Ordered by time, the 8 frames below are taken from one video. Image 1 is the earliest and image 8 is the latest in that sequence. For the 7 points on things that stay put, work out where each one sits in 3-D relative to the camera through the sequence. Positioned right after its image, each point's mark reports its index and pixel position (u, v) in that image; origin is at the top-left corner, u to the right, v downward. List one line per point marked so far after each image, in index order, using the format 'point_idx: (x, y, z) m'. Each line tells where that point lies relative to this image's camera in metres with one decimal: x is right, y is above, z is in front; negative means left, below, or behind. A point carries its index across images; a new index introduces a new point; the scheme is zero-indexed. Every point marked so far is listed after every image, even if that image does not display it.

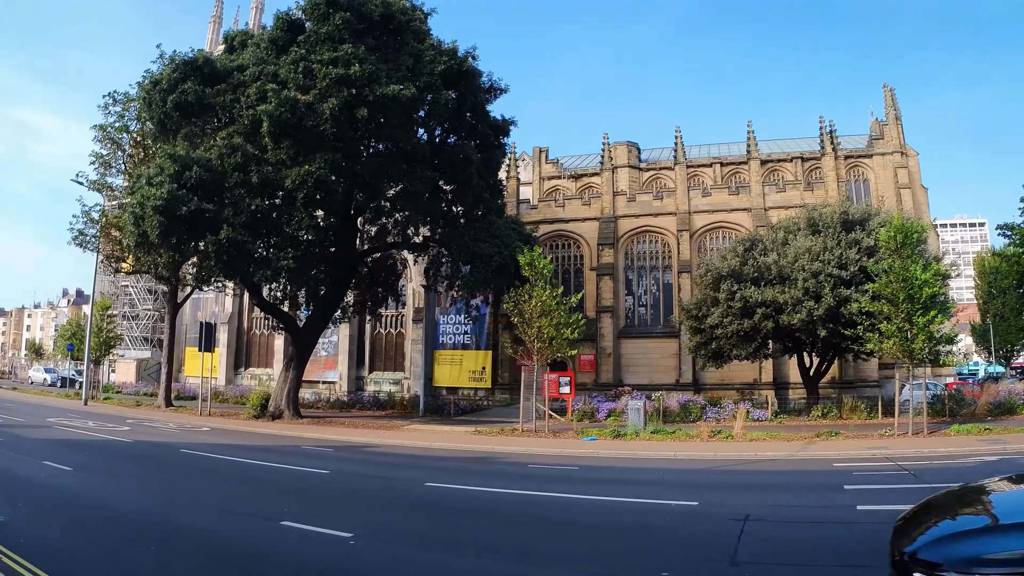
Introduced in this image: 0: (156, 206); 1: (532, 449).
0: (-10.6, +2.4, +19.1) m
1: (+0.3, -4.3, +18.0) m
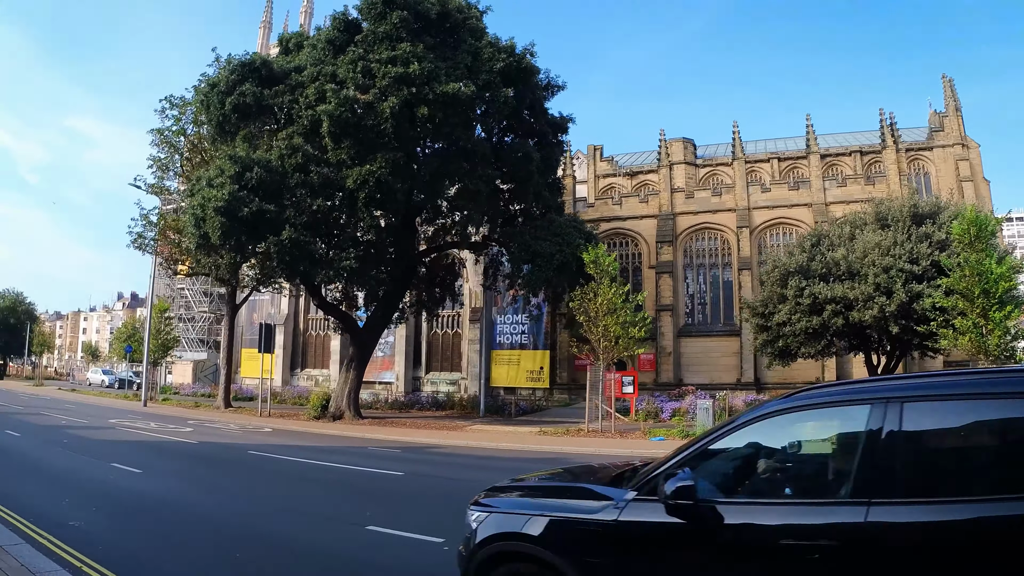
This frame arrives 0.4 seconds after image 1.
0: (-8.7, +2.4, +19.1) m
1: (+2.2, -4.3, +17.6) m
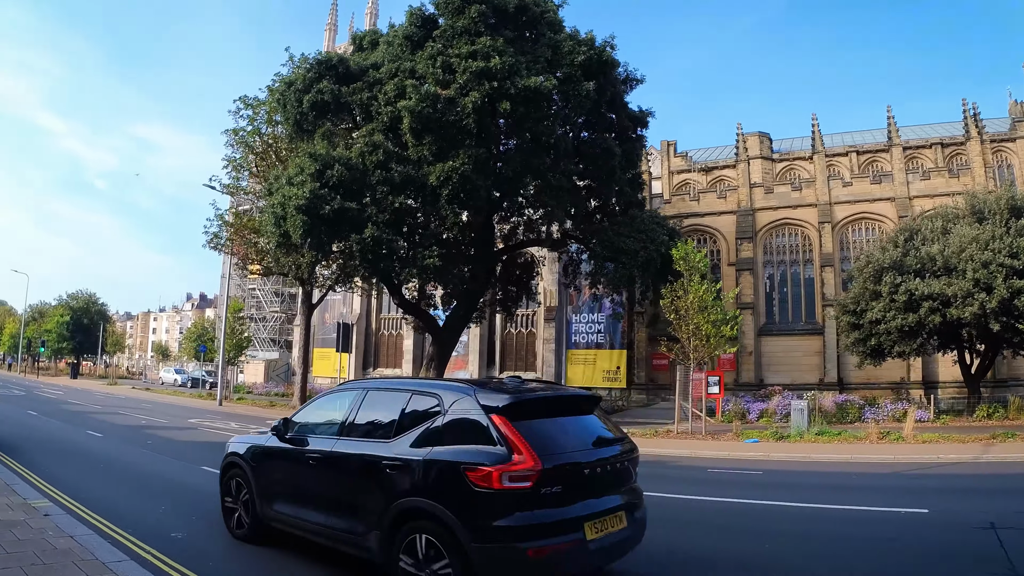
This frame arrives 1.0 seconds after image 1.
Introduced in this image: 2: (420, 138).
0: (-6.2, +2.5, +19.0) m
1: (+4.7, -4.2, +17.0) m
2: (-2.8, +4.6, +19.8) m
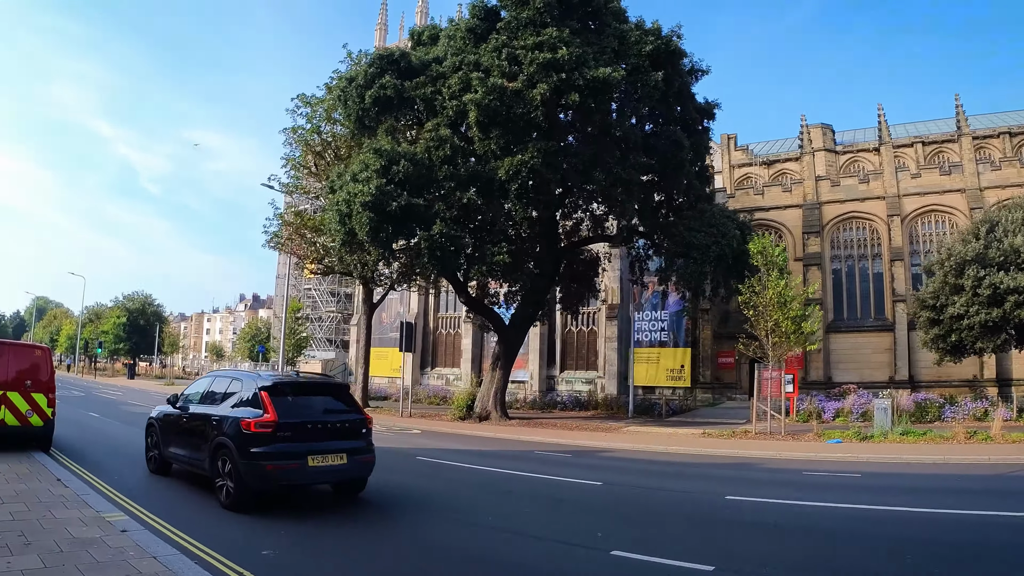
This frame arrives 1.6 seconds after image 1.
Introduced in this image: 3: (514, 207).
0: (-4.1, +2.5, +18.8) m
1: (+6.7, -4.0, +16.5) m
2: (-0.7, +4.7, +19.5) m
3: (0.0, +2.4, +19.1) m
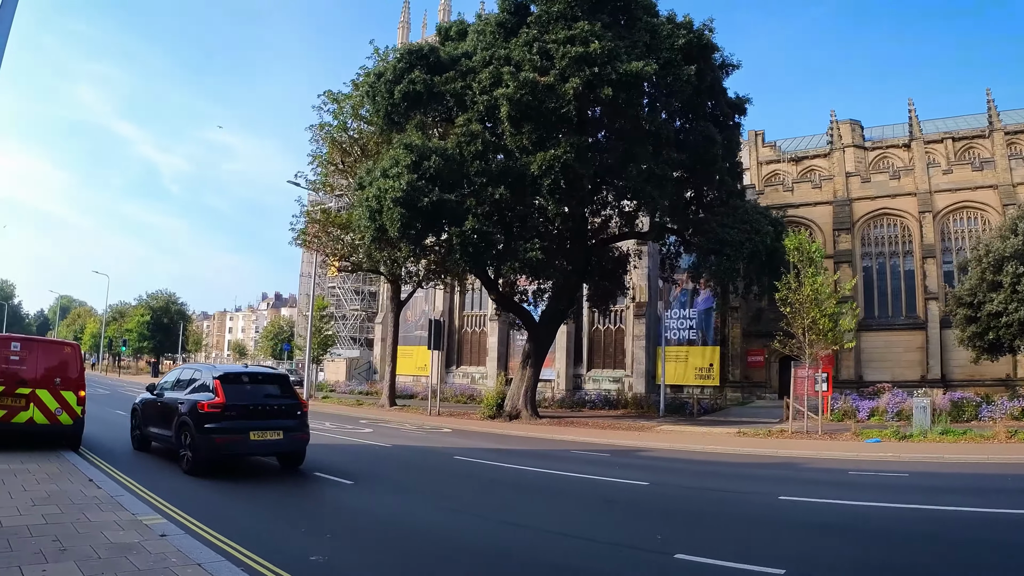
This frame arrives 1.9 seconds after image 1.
0: (-3.2, +2.6, +18.7) m
1: (+7.6, -4.0, +16.2) m
2: (+0.2, +4.7, +19.3) m
3: (+1.0, +2.5, +19.0) m
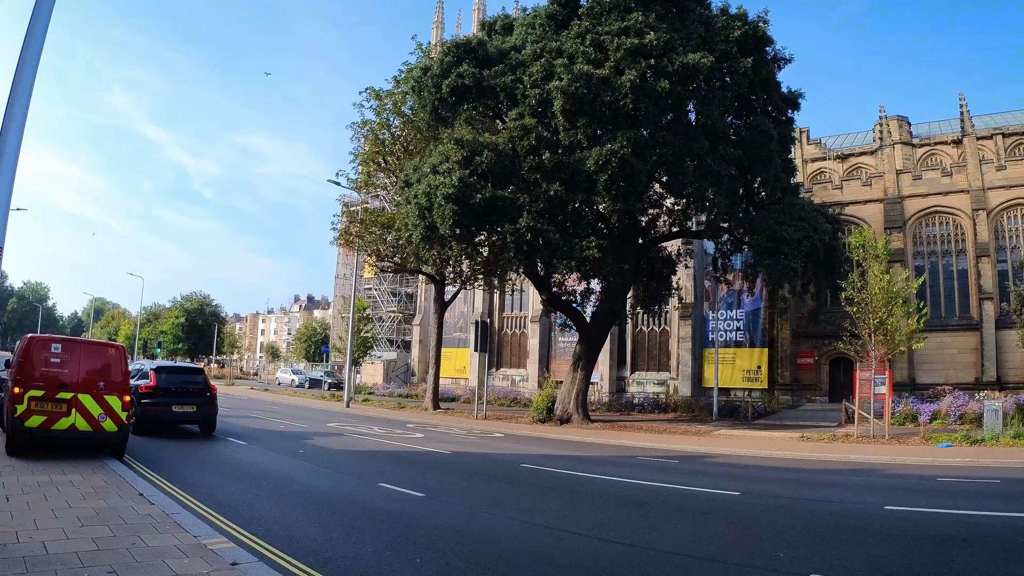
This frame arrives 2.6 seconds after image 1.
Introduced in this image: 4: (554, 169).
0: (-1.7, +2.5, +18.4) m
1: (+9.1, -4.0, +15.8) m
2: (+1.7, +4.7, +19.0) m
3: (+2.5, +2.5, +18.6) m
4: (+1.2, +3.4, +19.0) m
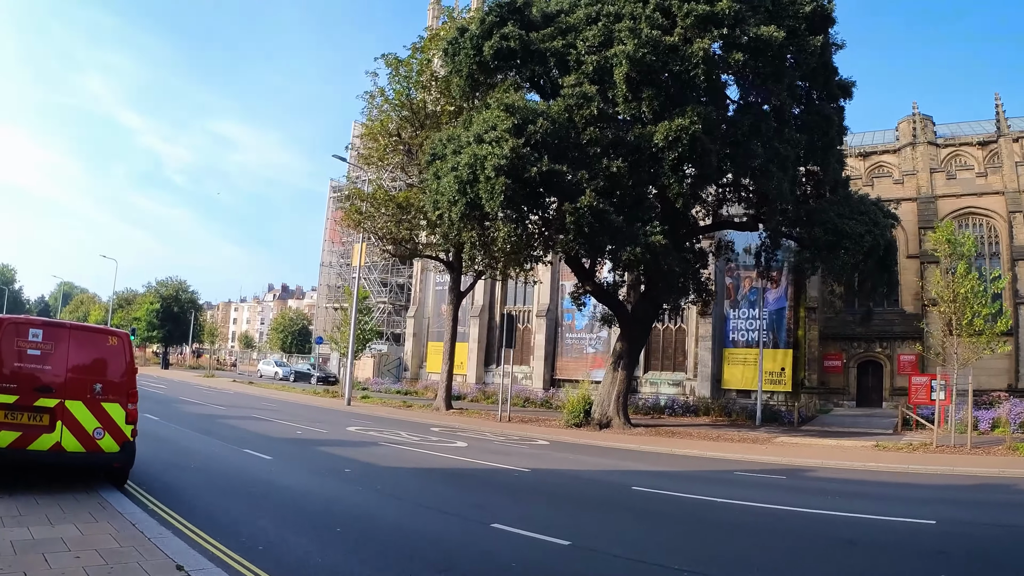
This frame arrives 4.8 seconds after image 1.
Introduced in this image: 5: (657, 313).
0: (-0.3, +2.9, +16.2) m
1: (+10.5, -3.9, +14.5) m
2: (+3.1, +5.0, +17.0) m
3: (+3.9, +2.7, +16.7) m
4: (+2.6, +3.6, +17.1) m
5: (+4.2, -0.9, +19.3) m
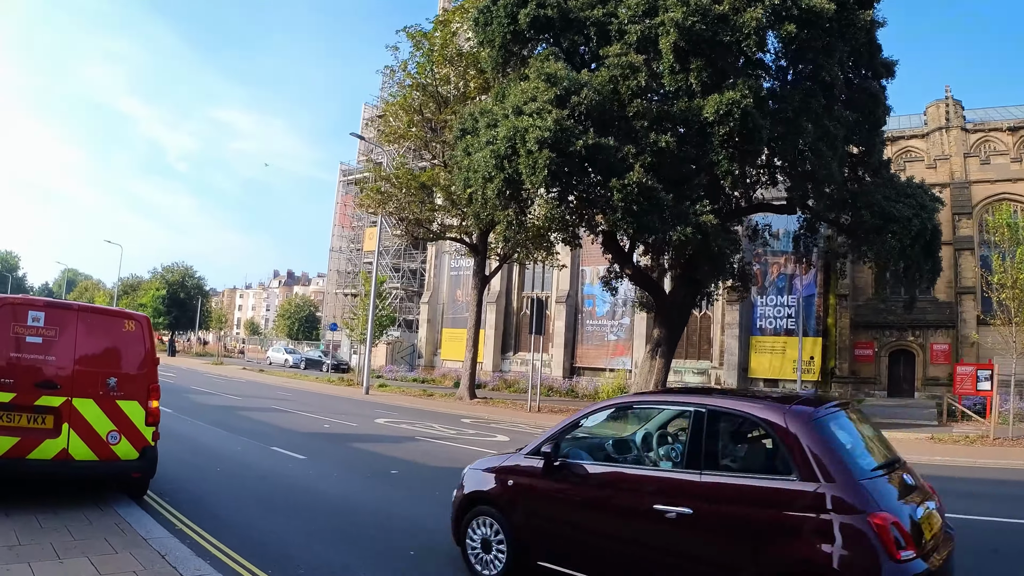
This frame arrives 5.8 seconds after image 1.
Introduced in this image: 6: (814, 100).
0: (+0.7, +3.3, +15.3) m
1: (+11.5, -3.6, +13.9) m
2: (+4.1, +5.4, +16.1) m
3: (+4.9, +3.1, +15.9) m
4: (+3.5, +4.1, +16.2) m
5: (+5.1, -0.5, +18.5) m
6: (+7.5, +4.7, +16.9) m
